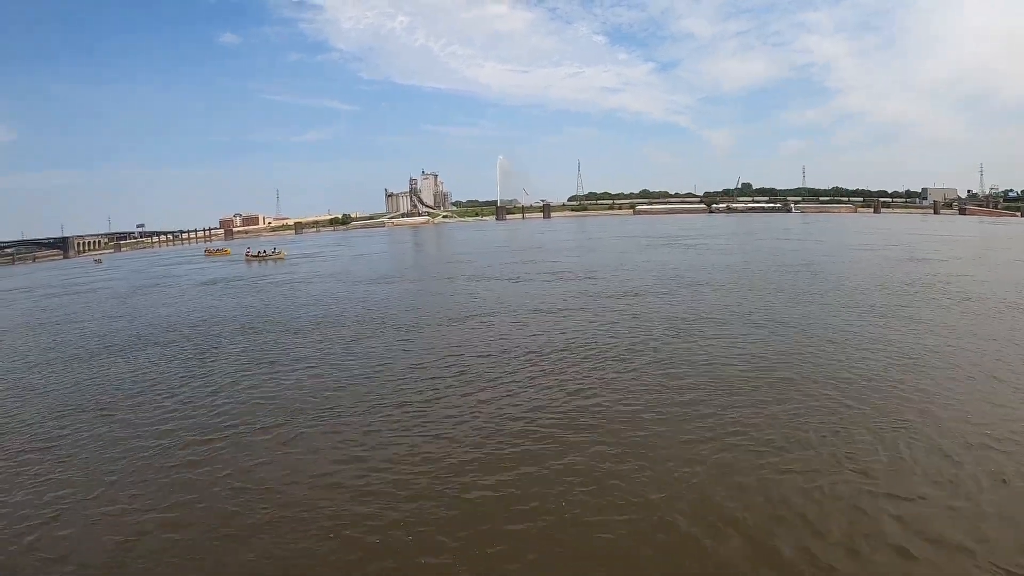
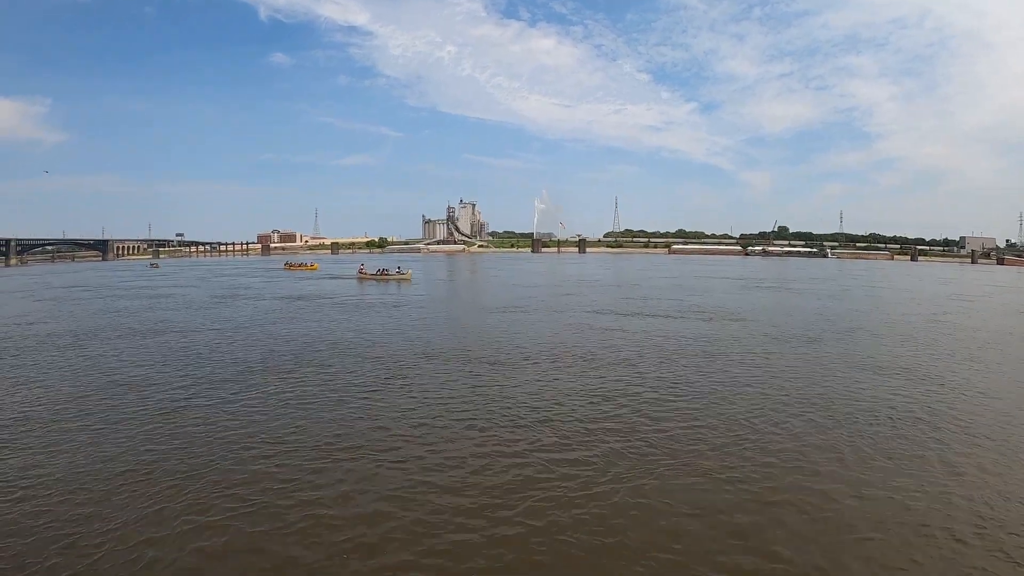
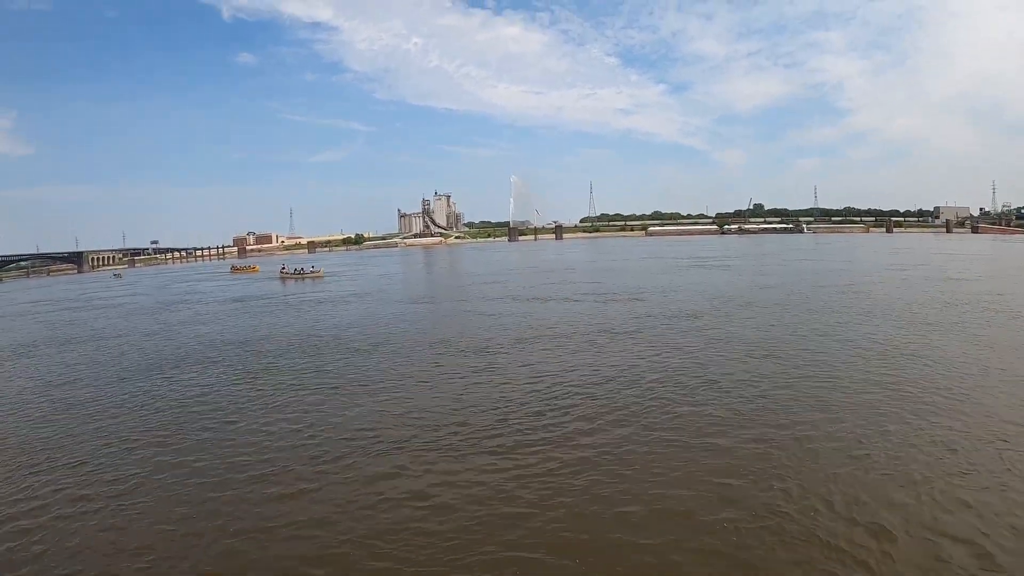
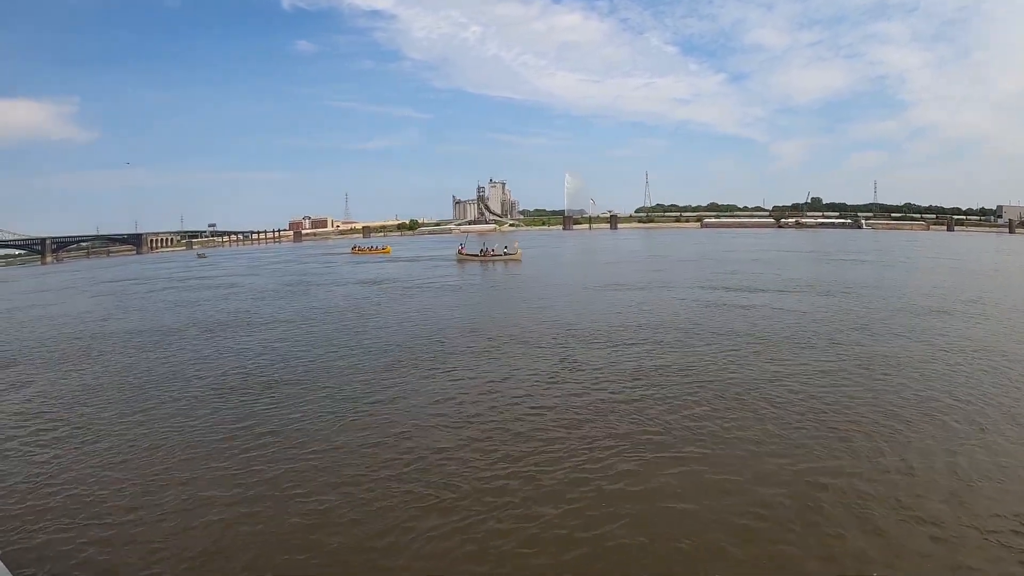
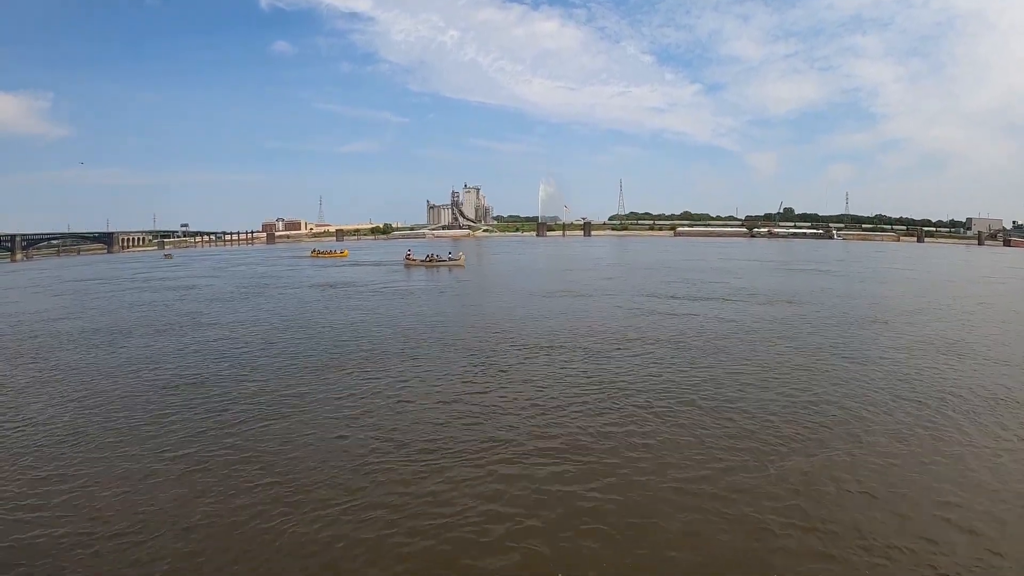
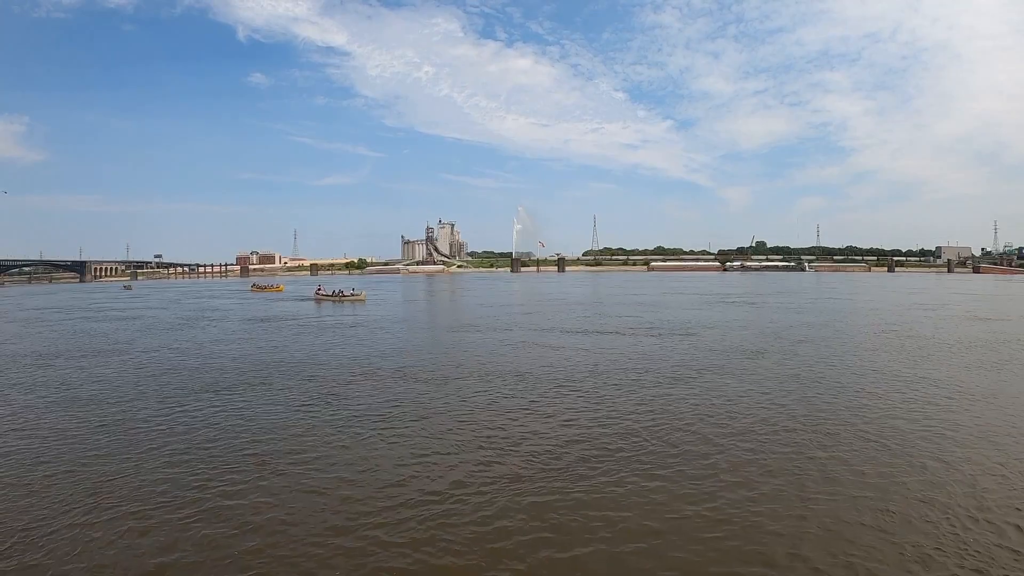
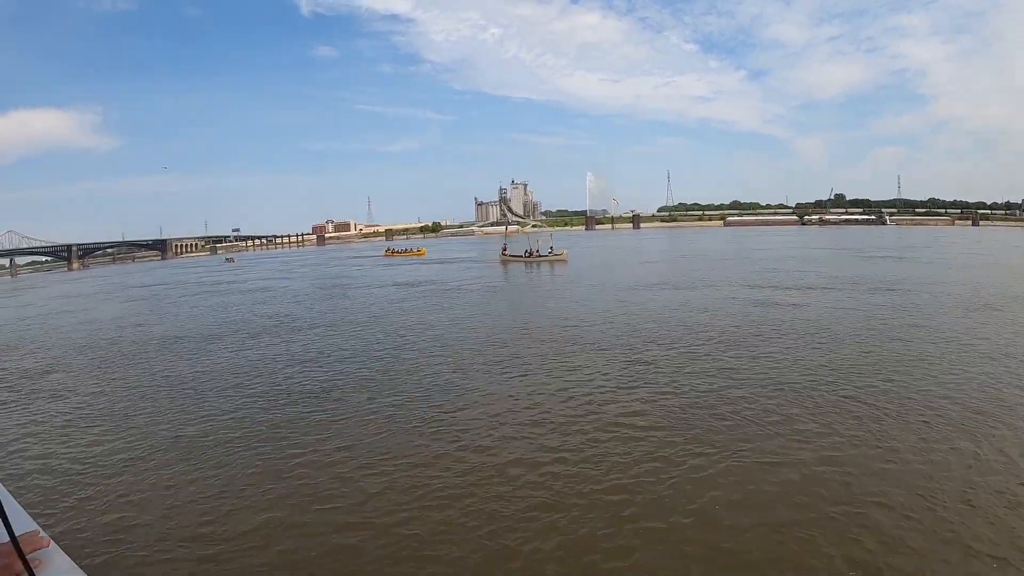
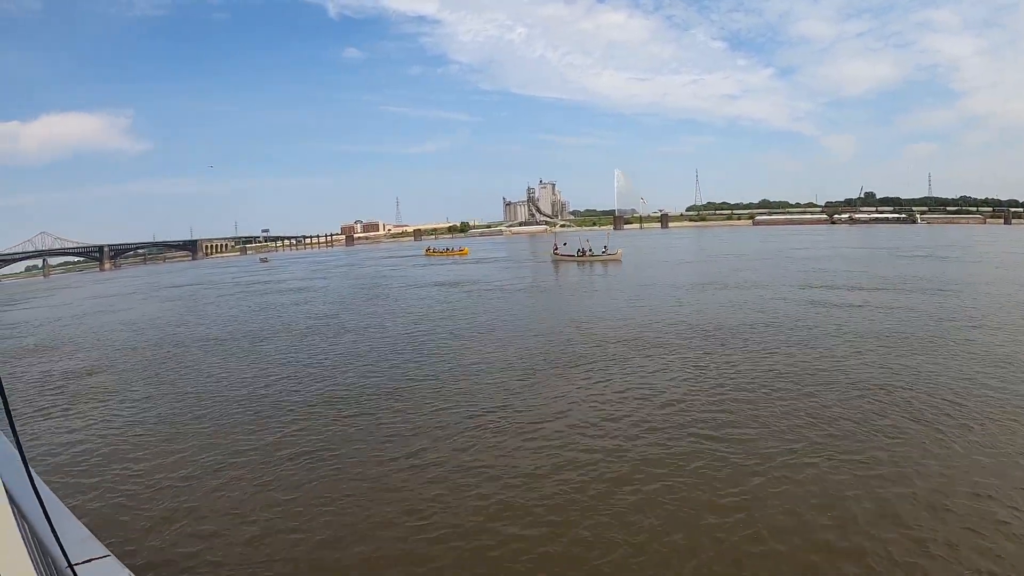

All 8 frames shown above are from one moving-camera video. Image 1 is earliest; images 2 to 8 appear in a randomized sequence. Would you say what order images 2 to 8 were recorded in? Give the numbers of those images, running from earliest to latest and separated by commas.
3, 6, 2, 5, 4, 7, 8
